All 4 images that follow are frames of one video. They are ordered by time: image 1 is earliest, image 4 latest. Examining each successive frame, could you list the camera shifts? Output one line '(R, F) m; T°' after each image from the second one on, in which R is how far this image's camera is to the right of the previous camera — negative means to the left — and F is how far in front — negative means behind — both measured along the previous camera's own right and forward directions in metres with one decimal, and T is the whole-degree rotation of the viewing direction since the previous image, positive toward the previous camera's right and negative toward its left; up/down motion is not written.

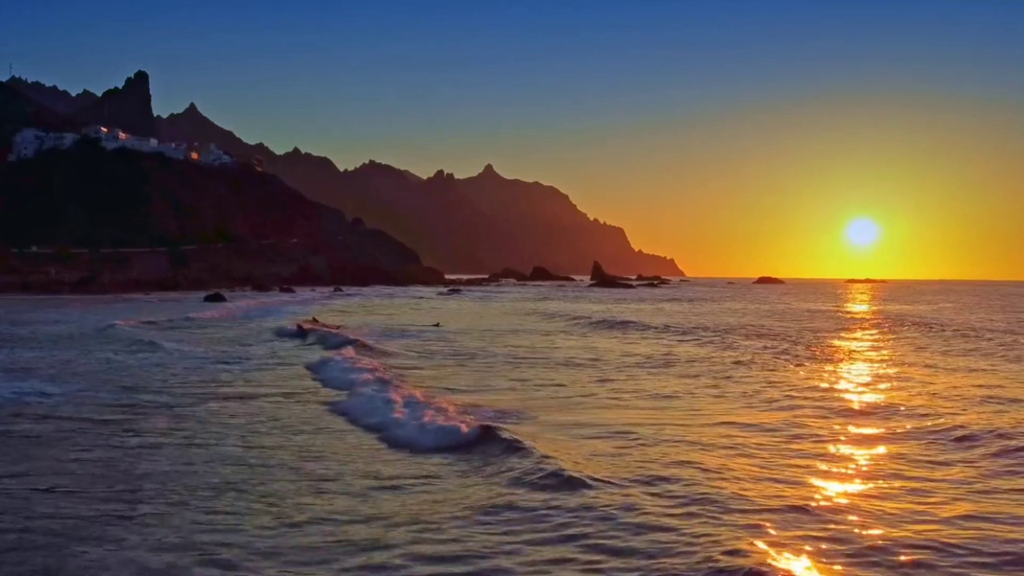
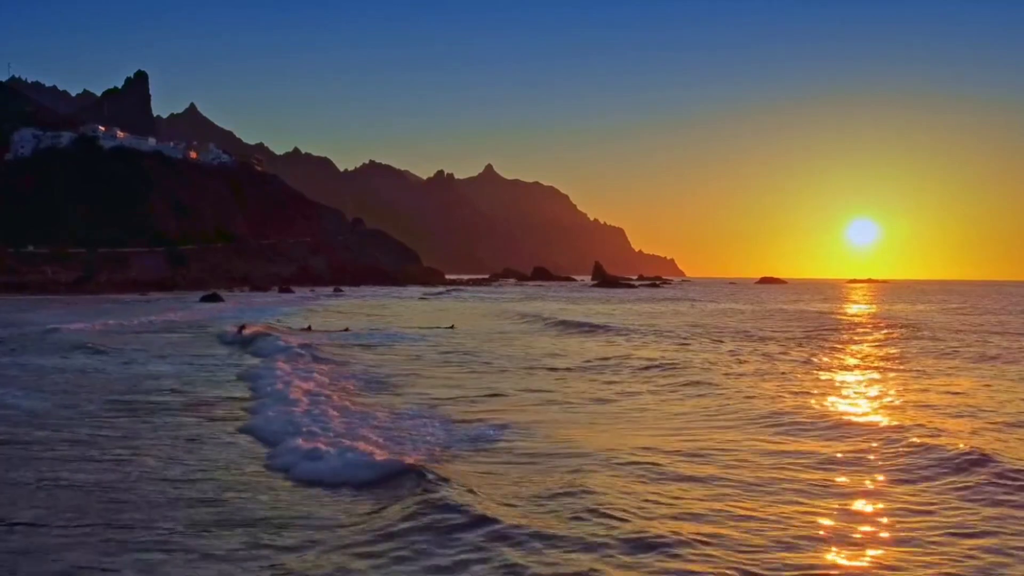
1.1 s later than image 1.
(-0.1, +0.5) m; 0°
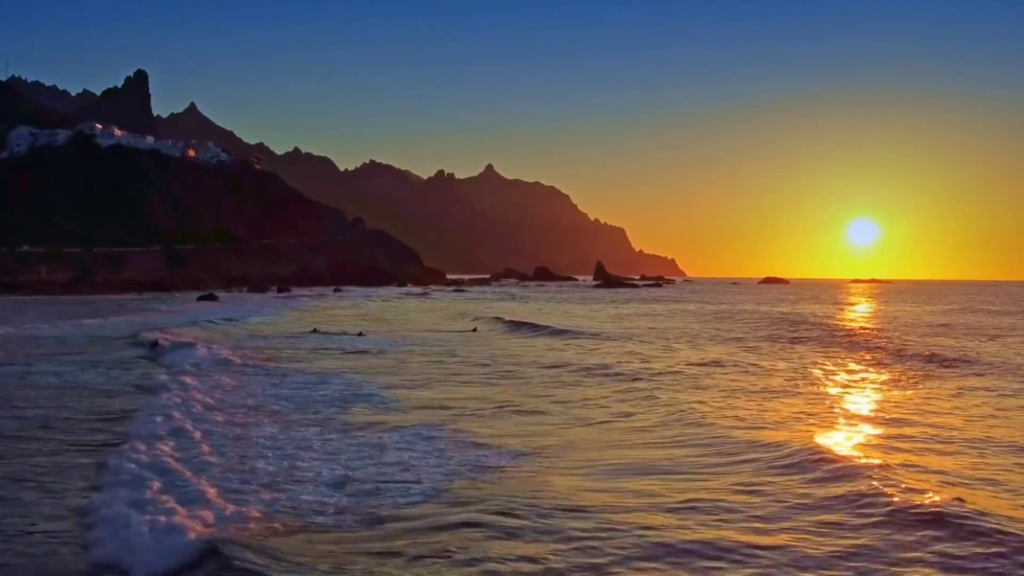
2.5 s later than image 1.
(-0.2, +0.9) m; 0°
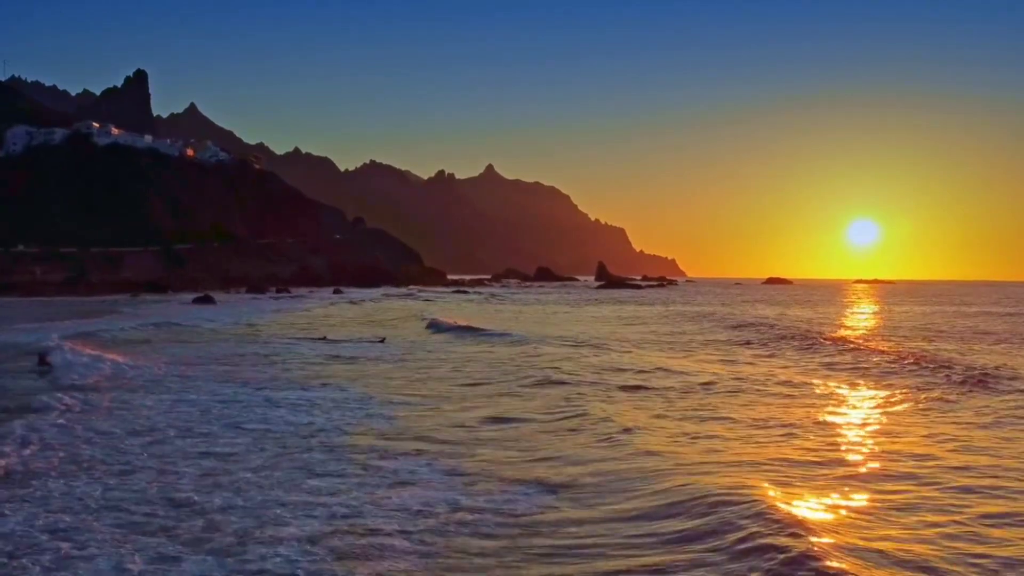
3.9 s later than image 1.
(-0.2, +0.8) m; 0°
